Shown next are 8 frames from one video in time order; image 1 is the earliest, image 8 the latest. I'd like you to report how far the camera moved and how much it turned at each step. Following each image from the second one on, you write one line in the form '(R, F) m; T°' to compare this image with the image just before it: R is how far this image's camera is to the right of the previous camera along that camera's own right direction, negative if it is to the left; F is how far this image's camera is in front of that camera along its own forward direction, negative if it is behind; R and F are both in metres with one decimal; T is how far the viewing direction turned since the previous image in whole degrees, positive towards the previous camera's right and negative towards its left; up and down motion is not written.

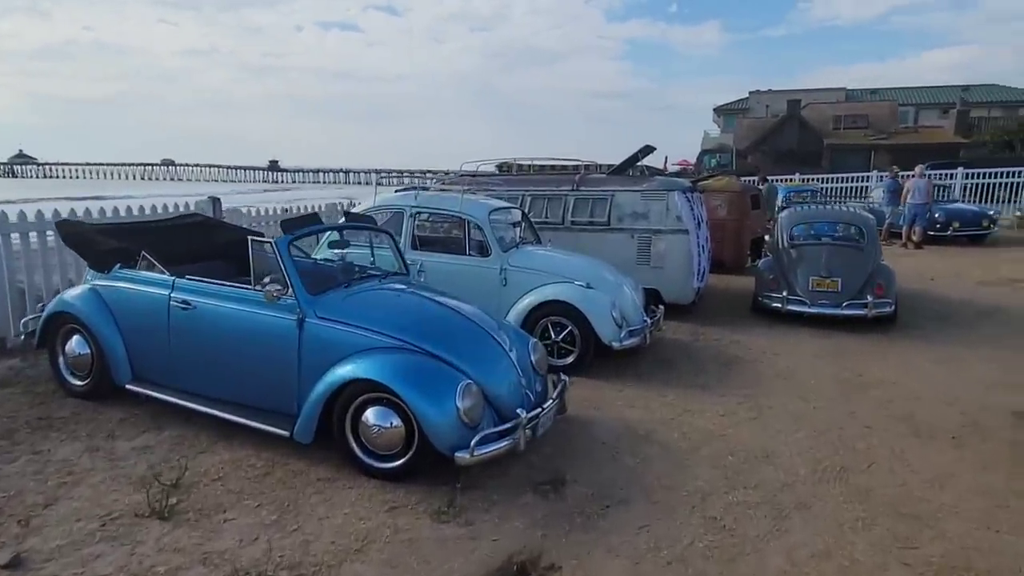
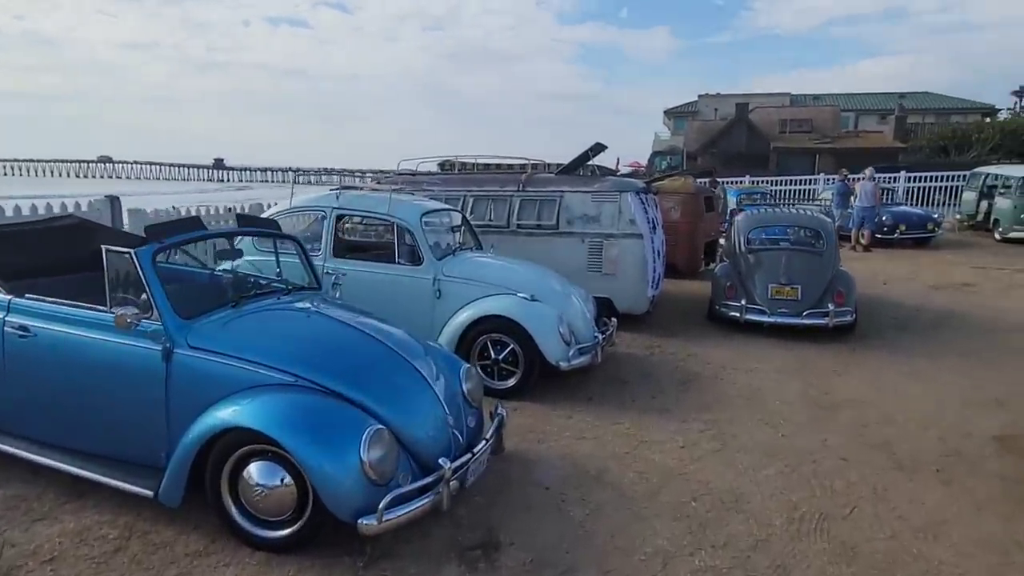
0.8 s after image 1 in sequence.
(+0.2, +0.8) m; +4°
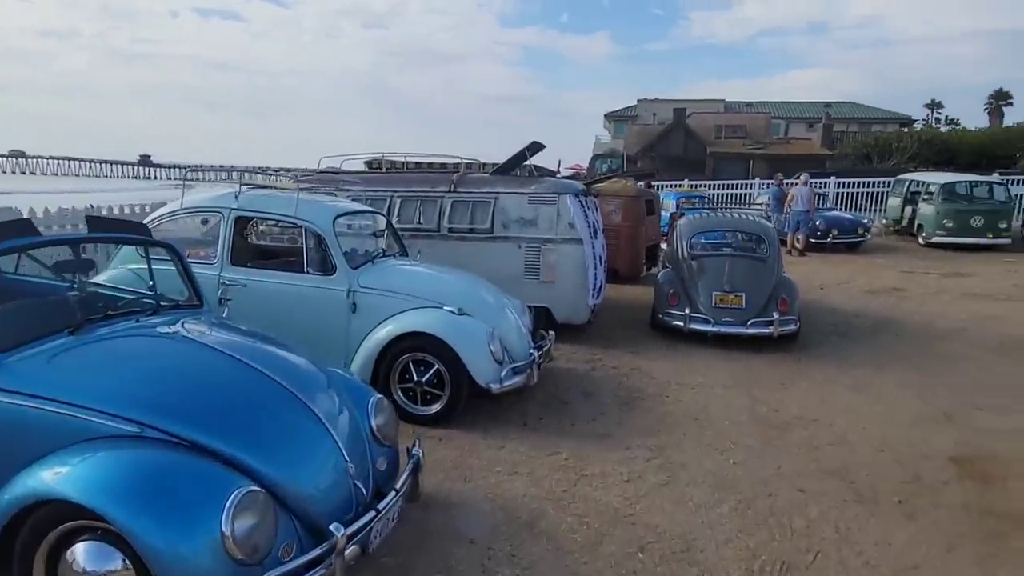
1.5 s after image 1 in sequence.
(+0.2, +0.7) m; +5°
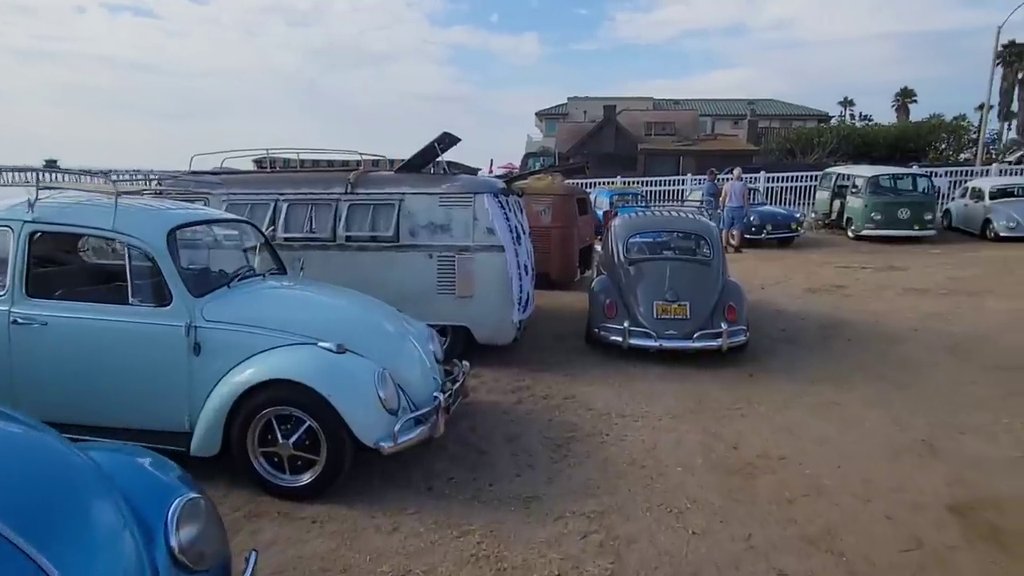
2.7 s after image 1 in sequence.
(+0.3, +1.2) m; +6°
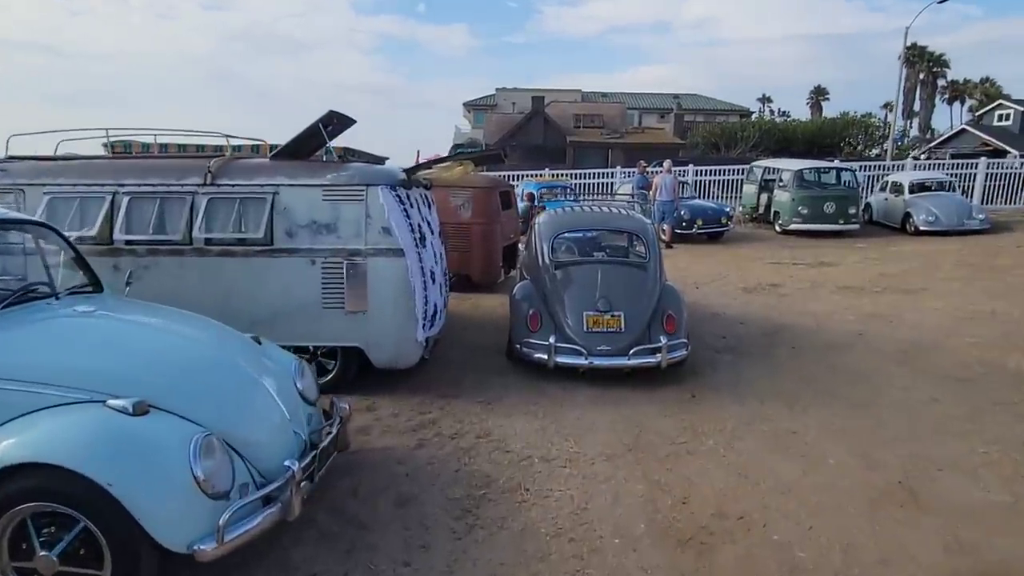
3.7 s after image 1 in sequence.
(+0.3, +1.1) m; +6°
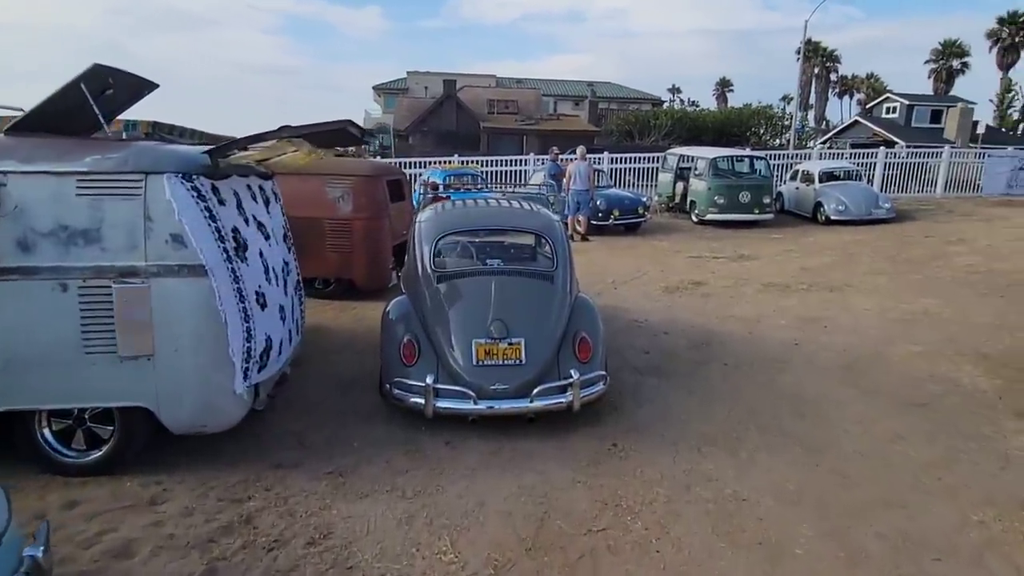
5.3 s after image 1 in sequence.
(+0.4, +1.5) m; +8°
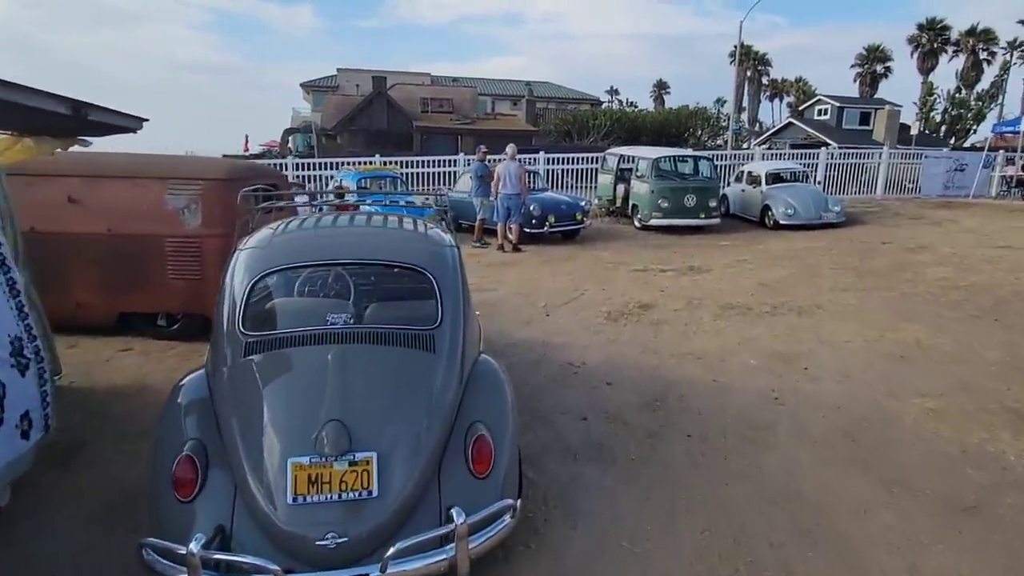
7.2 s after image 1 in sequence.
(+0.5, +1.9) m; +5°
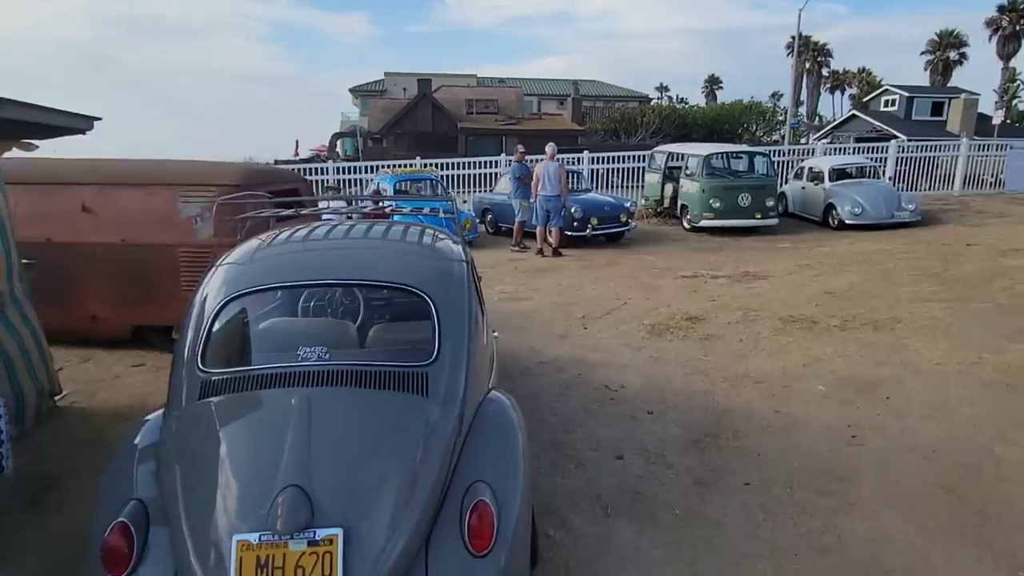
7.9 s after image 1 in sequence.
(+0.2, +0.7) m; -5°
